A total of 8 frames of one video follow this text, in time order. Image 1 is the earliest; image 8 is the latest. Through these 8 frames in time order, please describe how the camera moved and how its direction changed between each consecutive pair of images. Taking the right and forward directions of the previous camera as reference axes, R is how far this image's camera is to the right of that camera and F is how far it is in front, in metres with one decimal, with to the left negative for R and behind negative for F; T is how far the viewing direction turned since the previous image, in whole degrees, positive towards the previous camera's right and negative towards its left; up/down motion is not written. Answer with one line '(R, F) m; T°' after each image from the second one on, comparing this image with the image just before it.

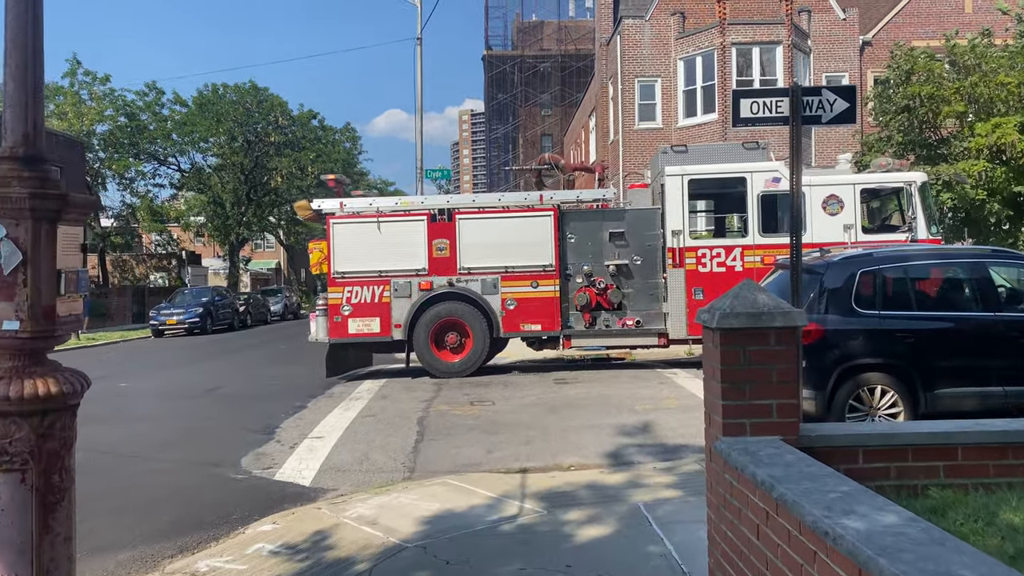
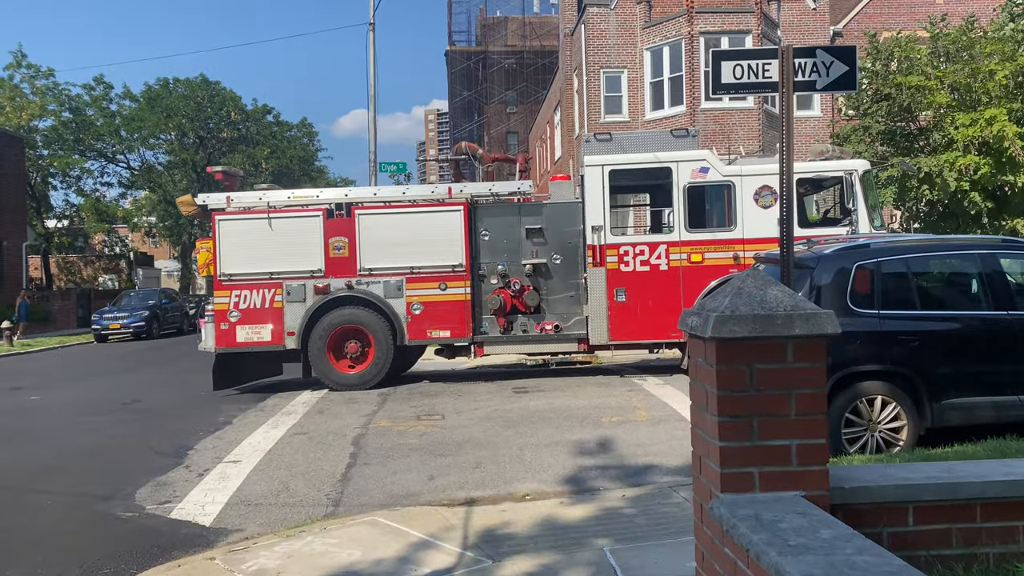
(+0.2, +1.0) m; +2°
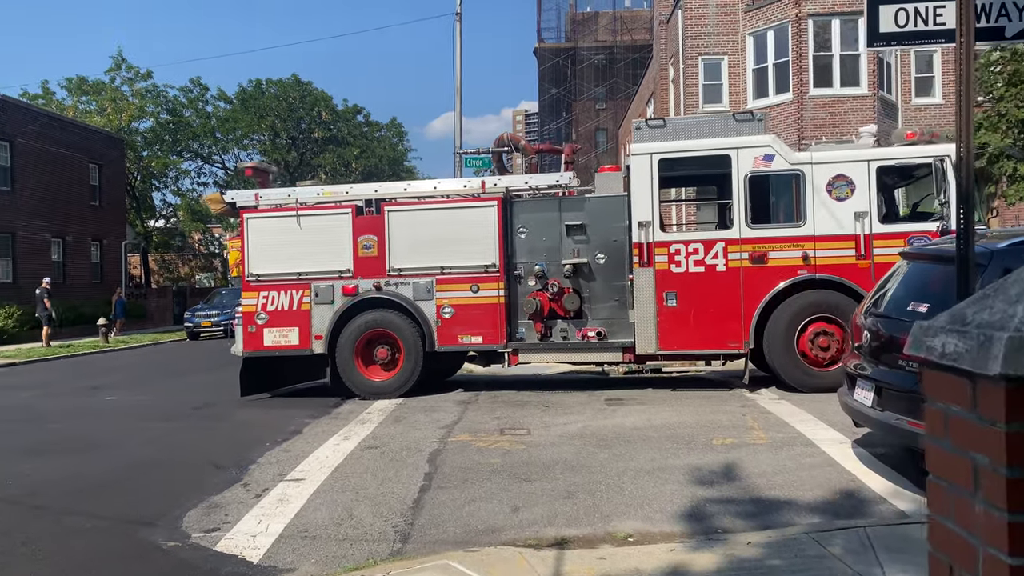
(-0.1, +0.9) m; -6°
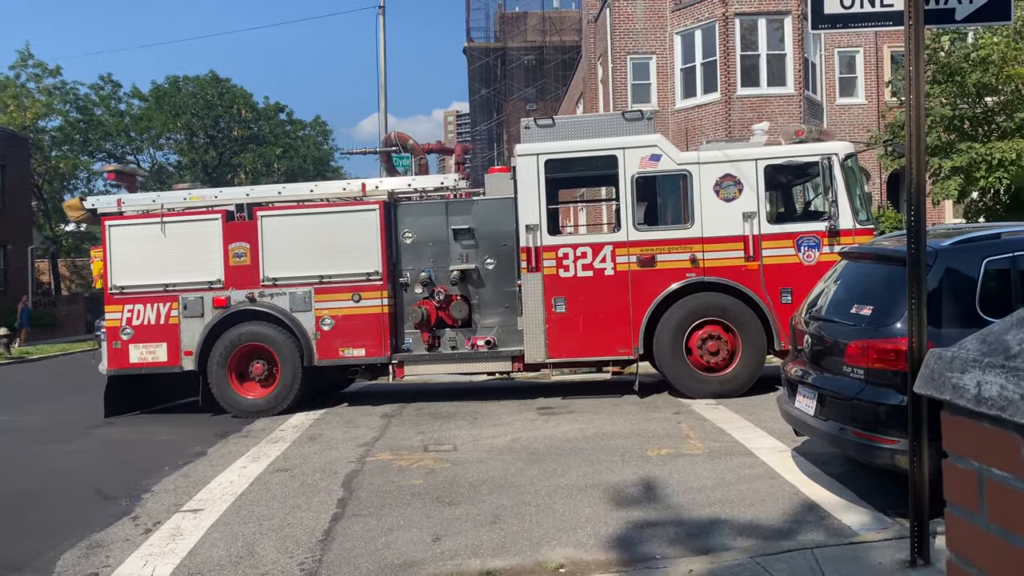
(+0.1, +0.5) m; +5°
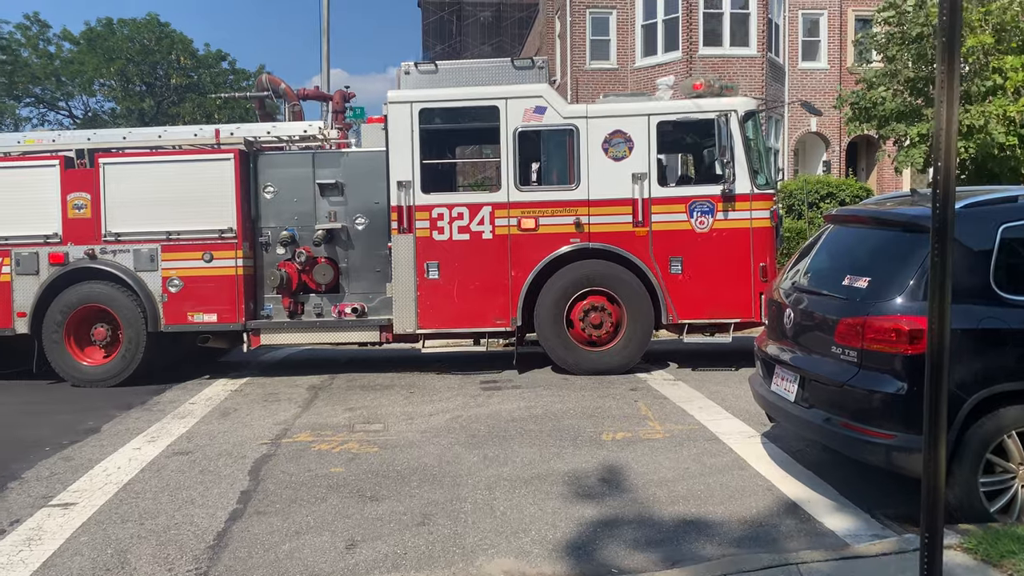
(+0.1, +0.8) m; +3°
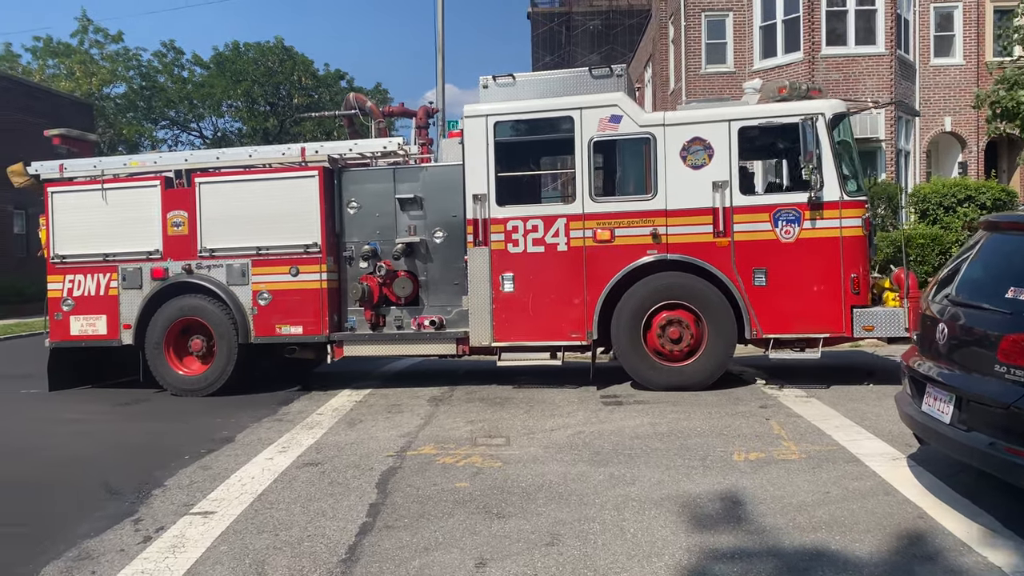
(-0.1, +0.1) m; -7°
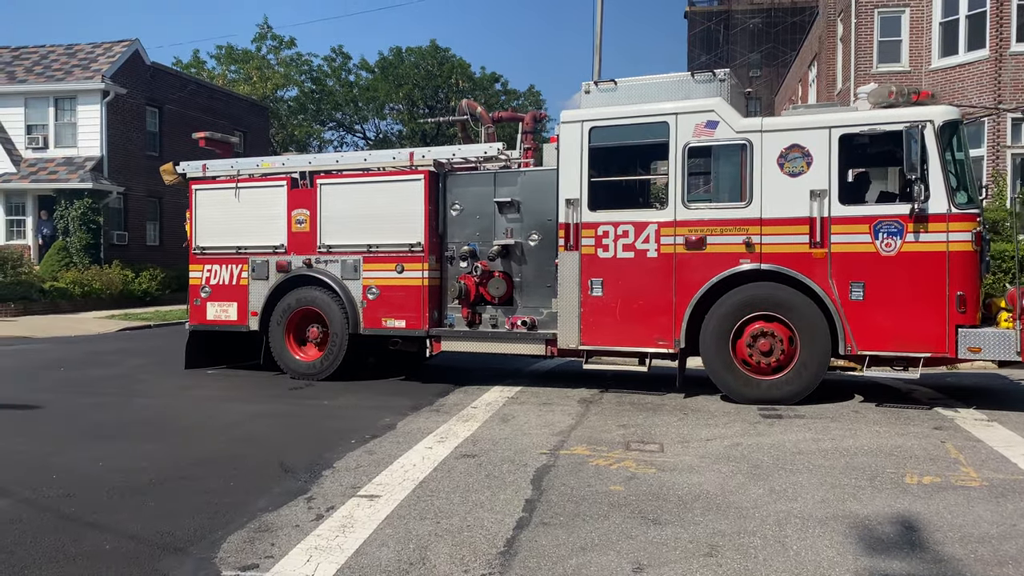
(-0.1, 0.0) m; -10°
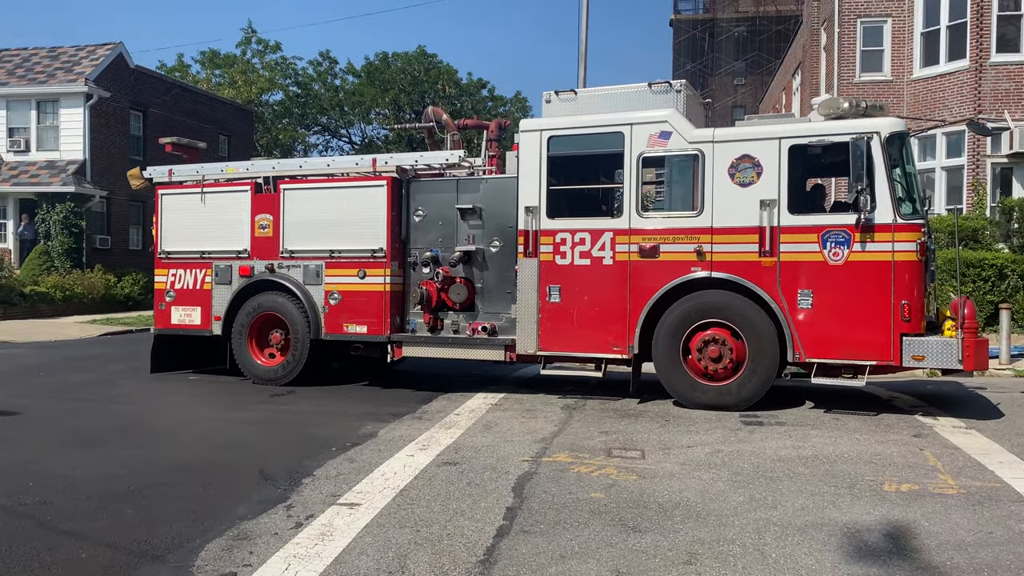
(0.0, 0.0) m; +1°
